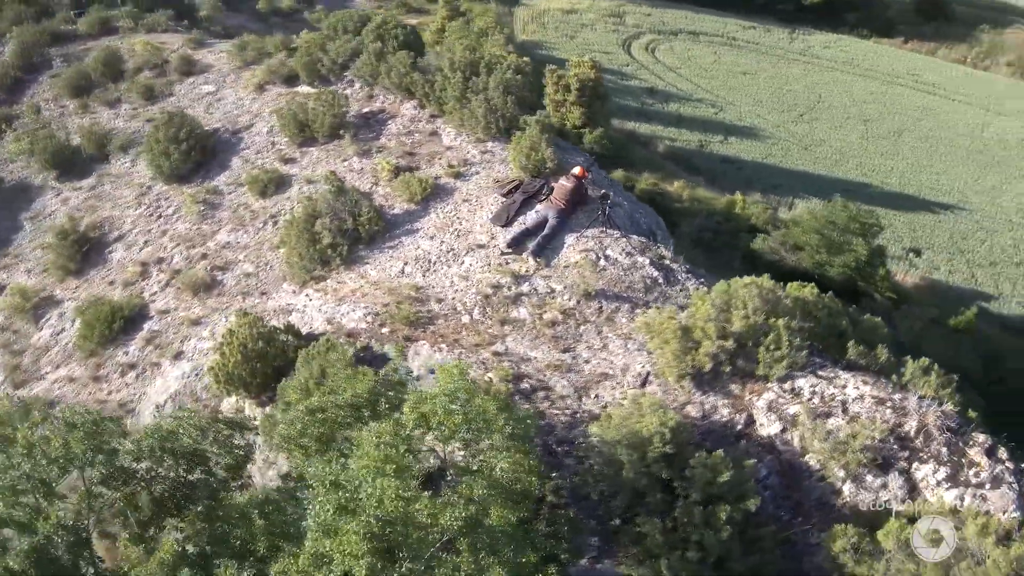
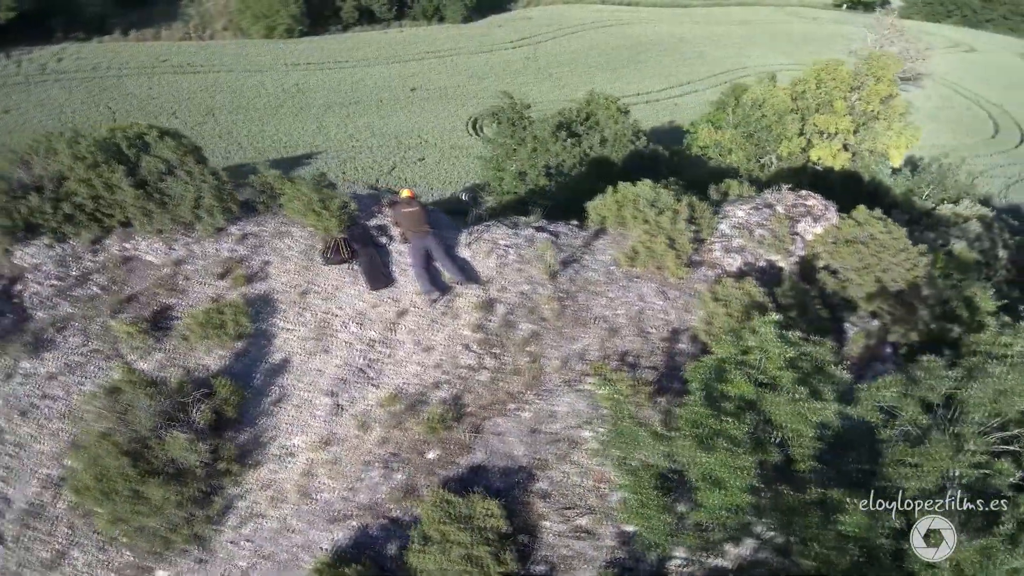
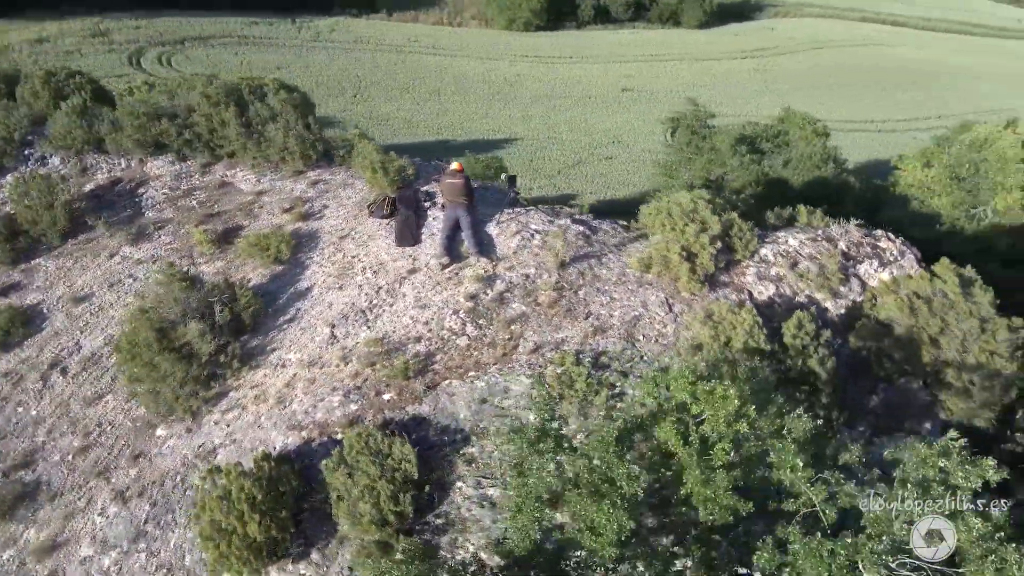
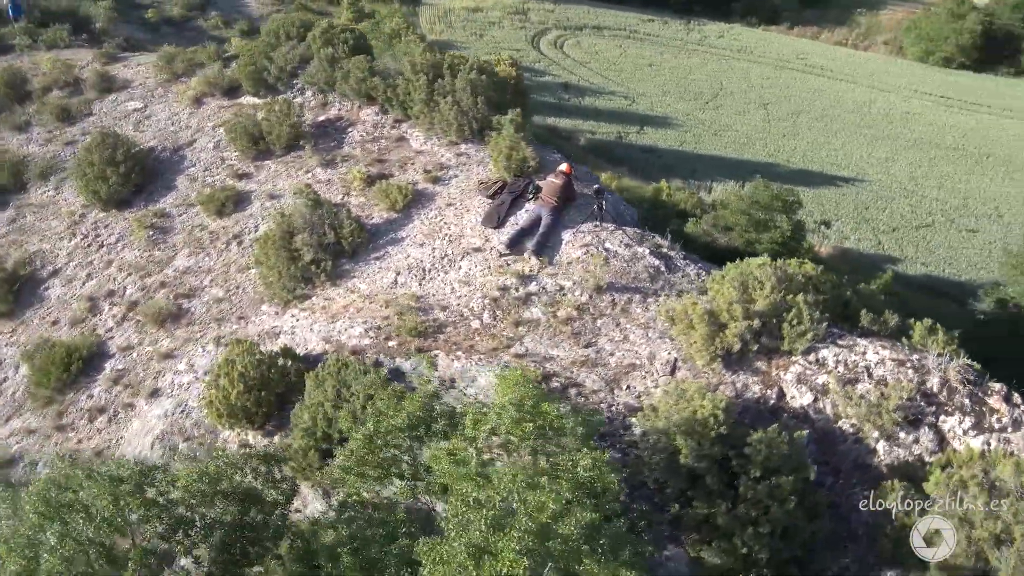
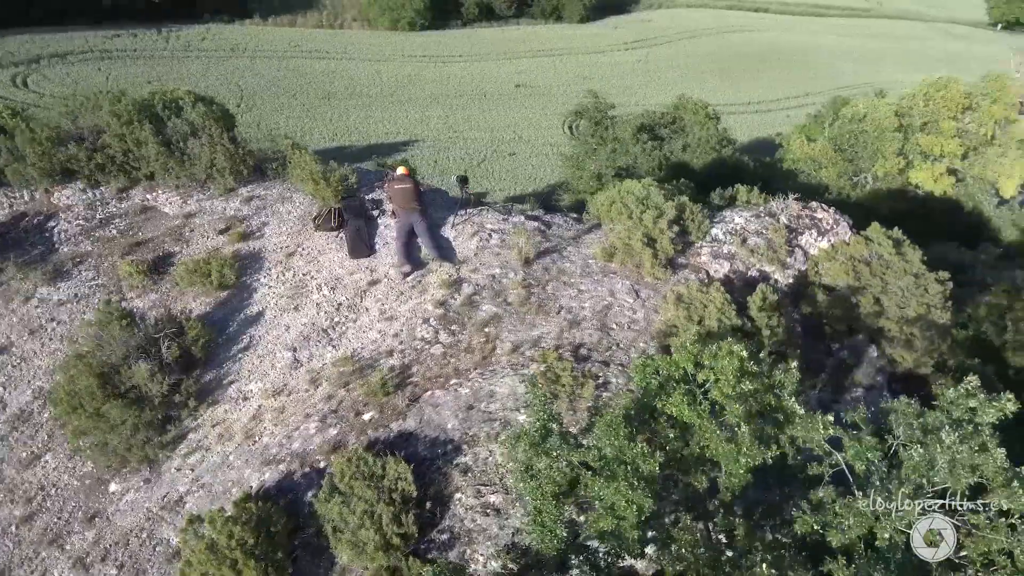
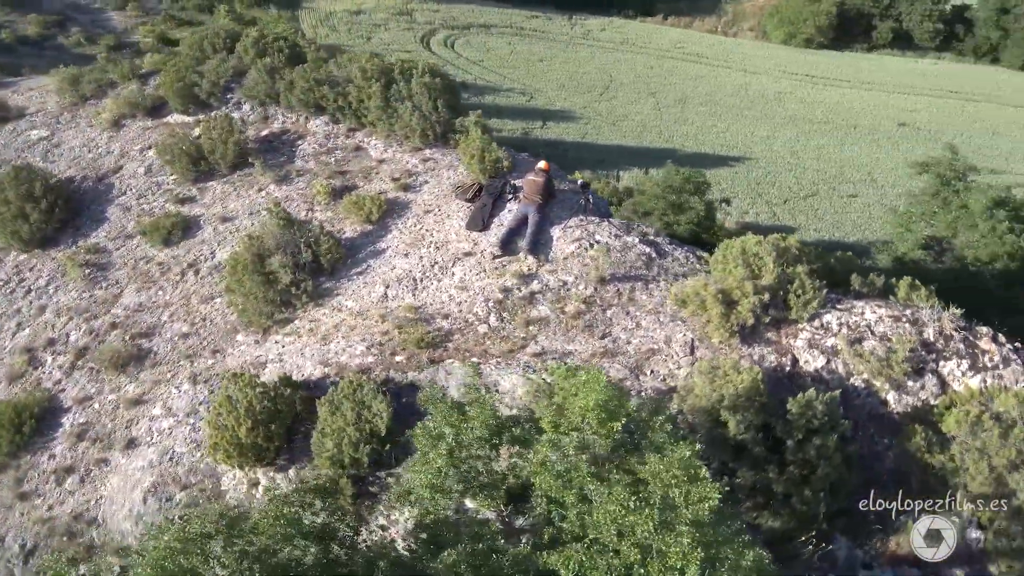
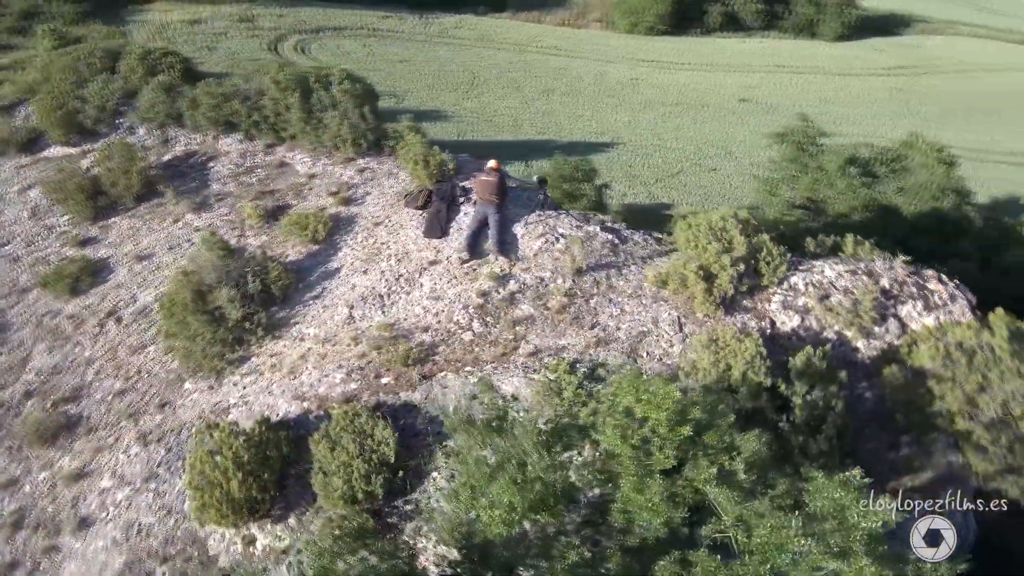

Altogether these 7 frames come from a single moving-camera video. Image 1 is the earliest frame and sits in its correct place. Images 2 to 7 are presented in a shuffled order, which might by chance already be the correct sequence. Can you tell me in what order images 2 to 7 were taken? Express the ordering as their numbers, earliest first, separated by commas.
4, 6, 7, 3, 5, 2
